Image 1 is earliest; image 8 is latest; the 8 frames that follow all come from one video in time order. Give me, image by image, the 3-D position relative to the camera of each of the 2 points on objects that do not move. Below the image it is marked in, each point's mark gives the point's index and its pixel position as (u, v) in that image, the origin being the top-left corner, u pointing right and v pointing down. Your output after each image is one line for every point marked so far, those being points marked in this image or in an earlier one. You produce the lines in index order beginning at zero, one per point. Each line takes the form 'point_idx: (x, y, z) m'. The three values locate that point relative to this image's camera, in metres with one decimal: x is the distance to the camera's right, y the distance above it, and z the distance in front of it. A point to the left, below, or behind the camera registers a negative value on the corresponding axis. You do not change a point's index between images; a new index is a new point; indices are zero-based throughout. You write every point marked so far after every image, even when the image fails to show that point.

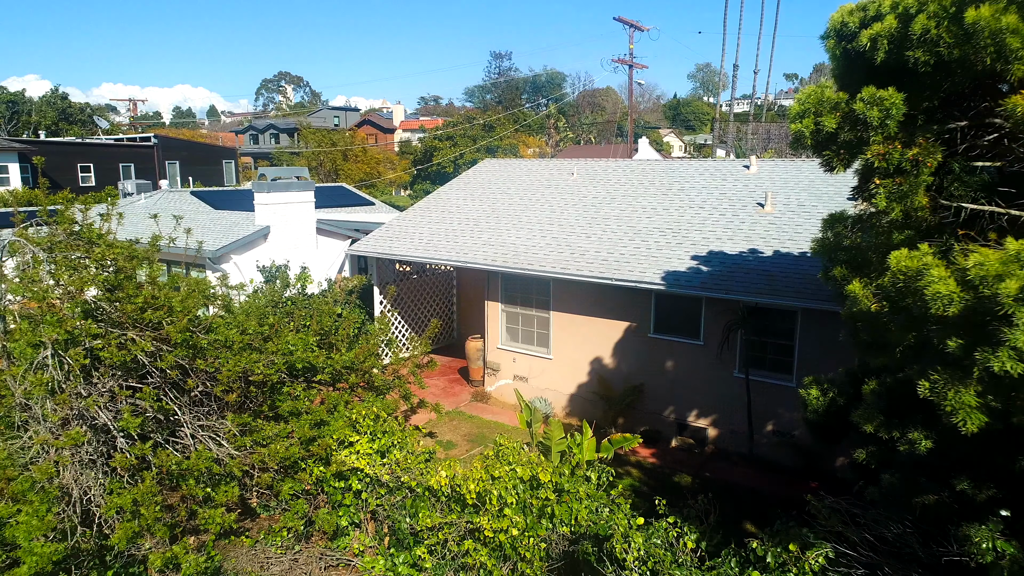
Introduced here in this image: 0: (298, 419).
0: (-0.7, -0.5, +3.2) m
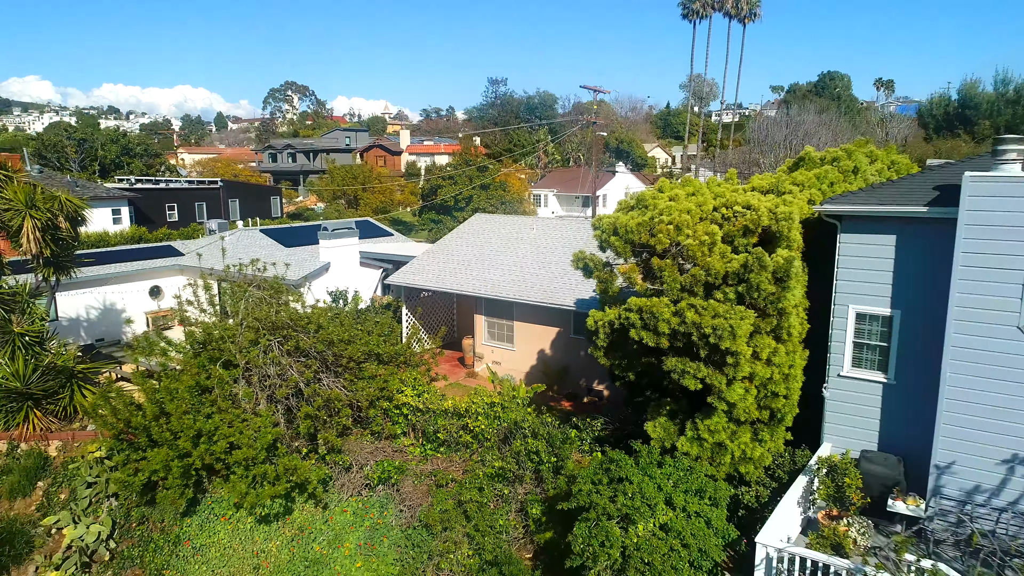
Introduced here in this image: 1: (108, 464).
0: (-0.9, -0.7, +5.6) m
1: (-2.8, -1.3, +5.4) m
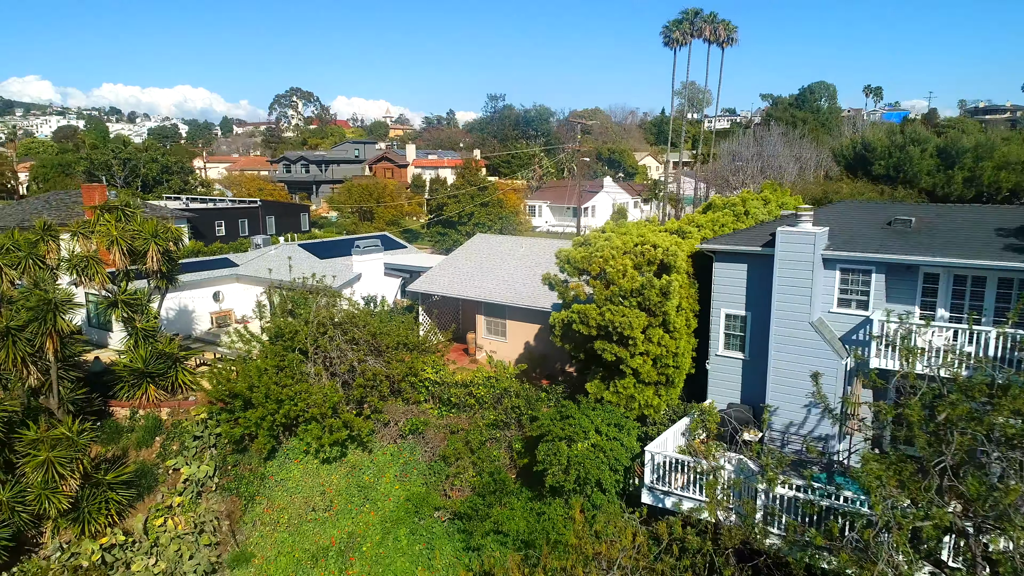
0: (-1.0, -0.7, +7.5) m
1: (-2.9, -1.3, +7.3) m
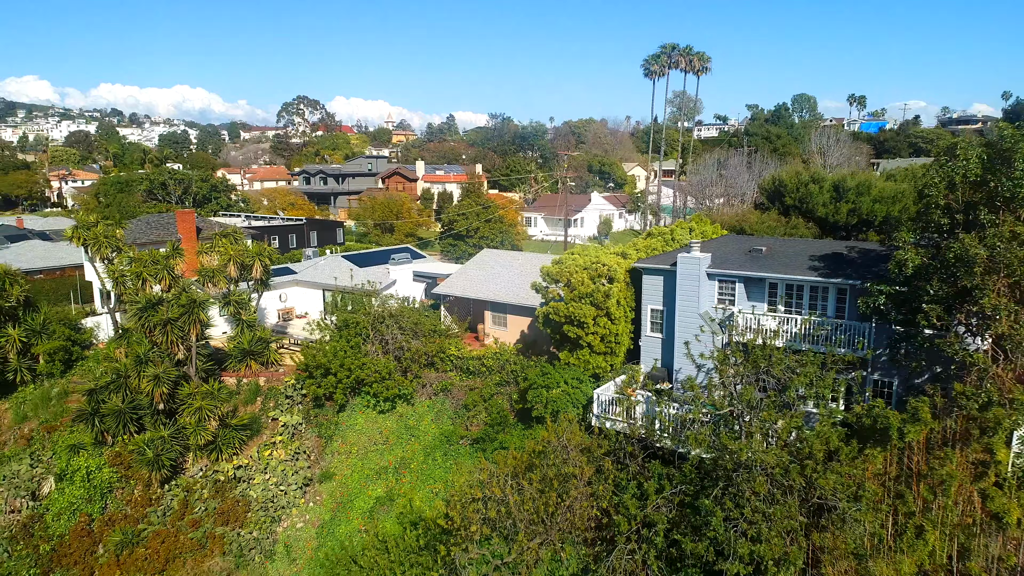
0: (-1.0, -0.8, +10.4) m
1: (-2.9, -1.4, +10.2) m
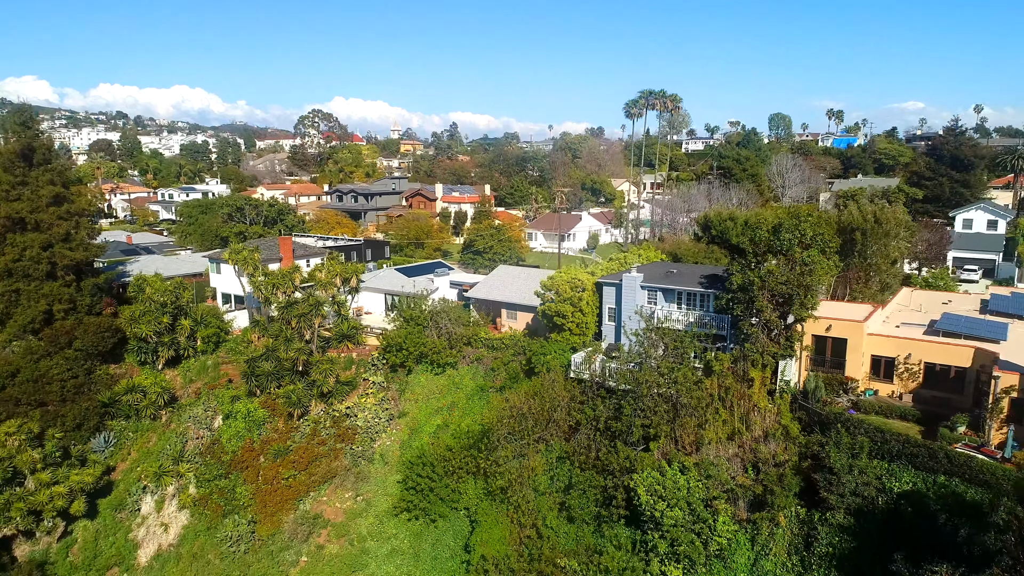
0: (-0.8, -0.9, +15.5) m
1: (-2.7, -1.5, +15.3) m
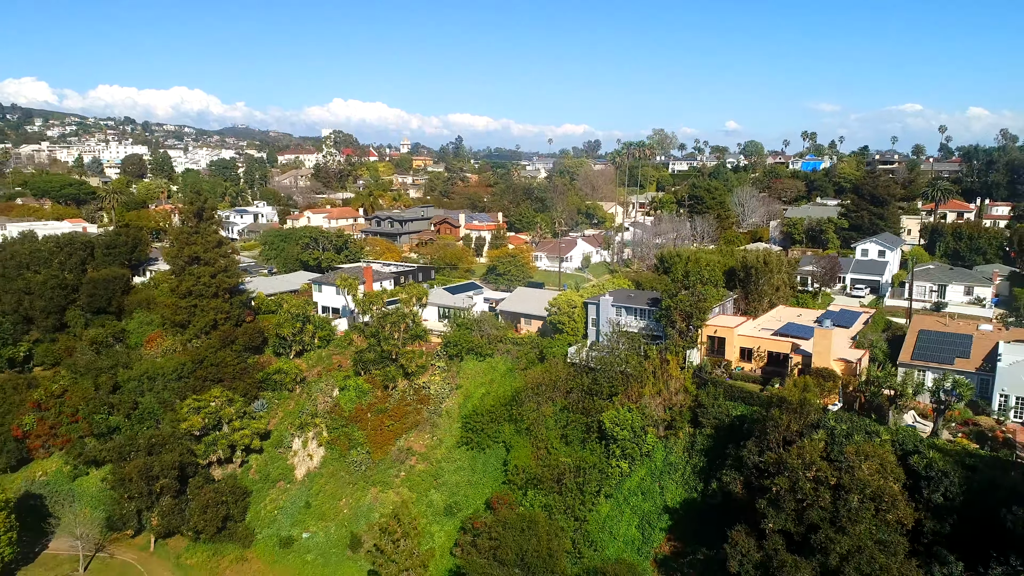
0: (-0.3, -1.4, +23.2) m
1: (-2.2, -2.0, +23.0) m
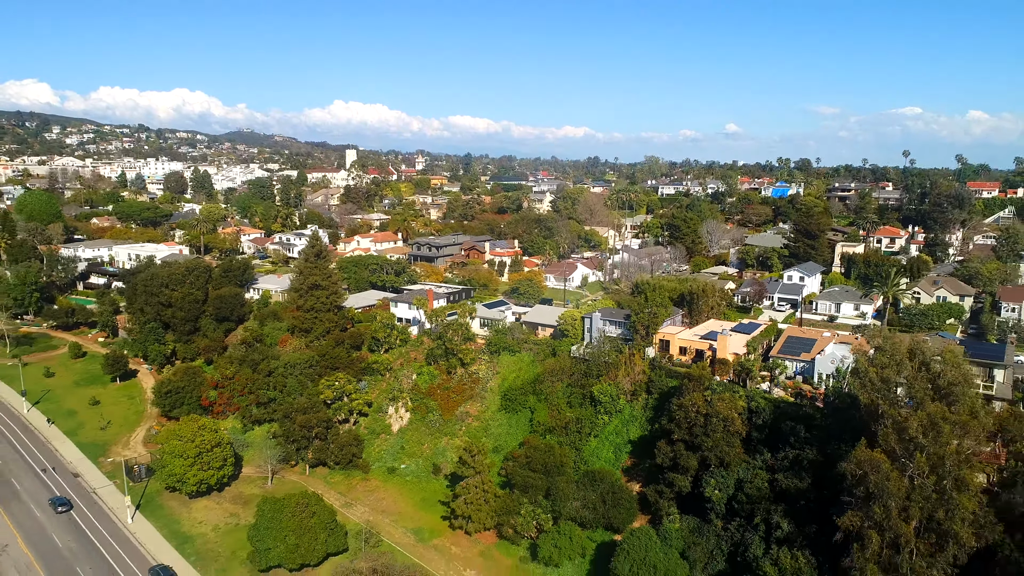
0: (+0.6, -2.2, +33.9) m
1: (-1.2, -2.8, +33.7) m
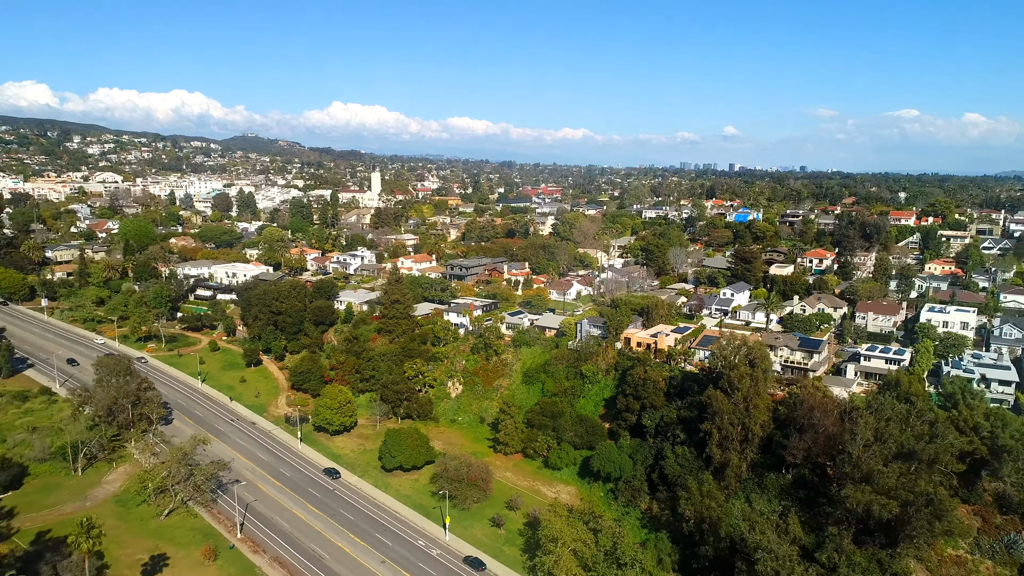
0: (+1.8, -3.3, +50.4) m
1: (-0.1, -3.8, +50.2) m
